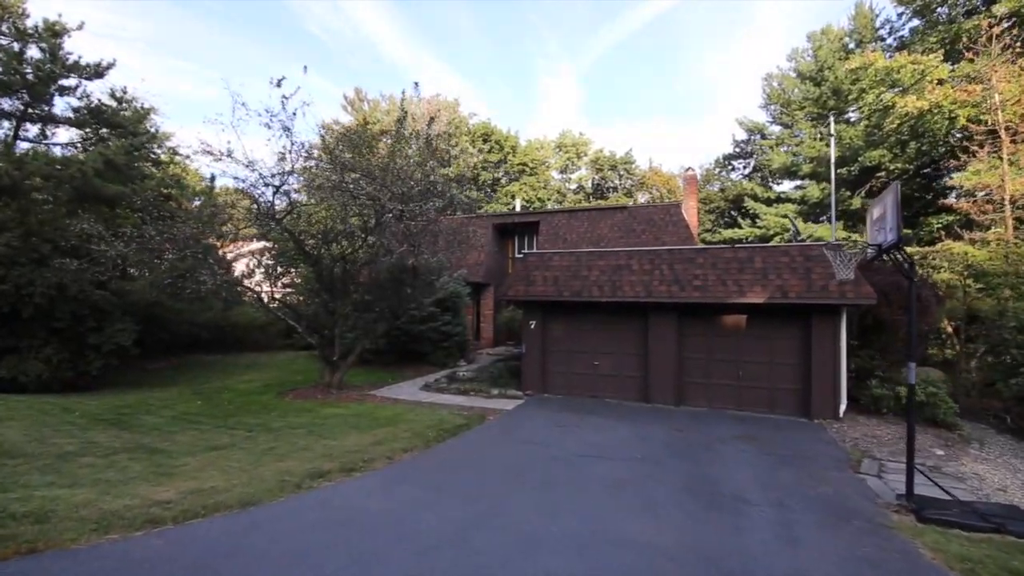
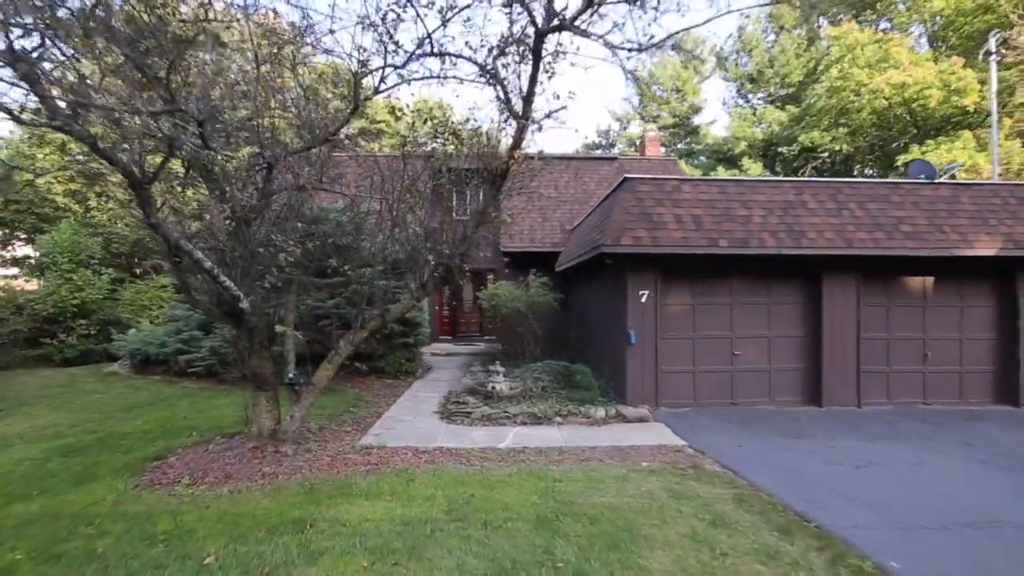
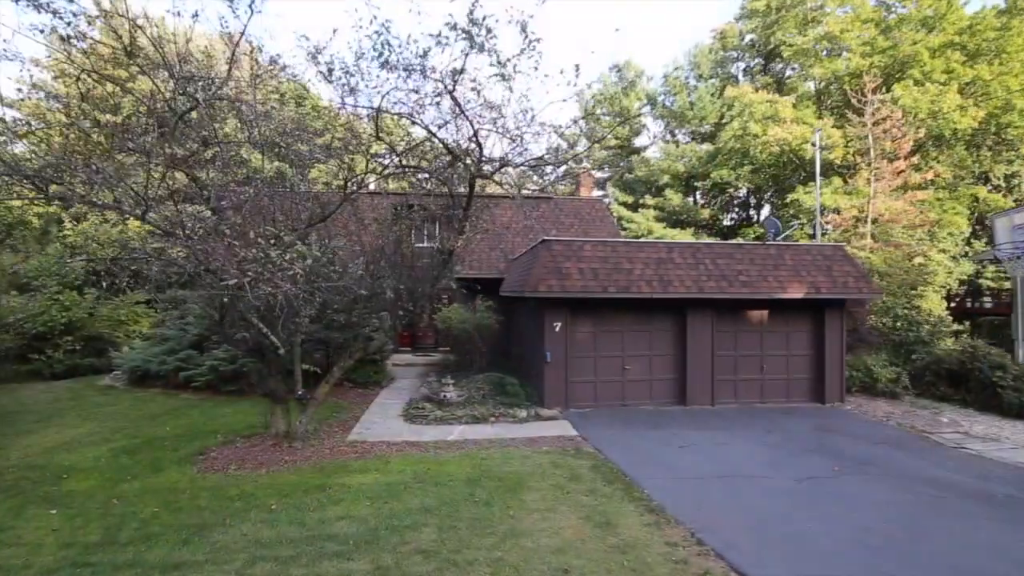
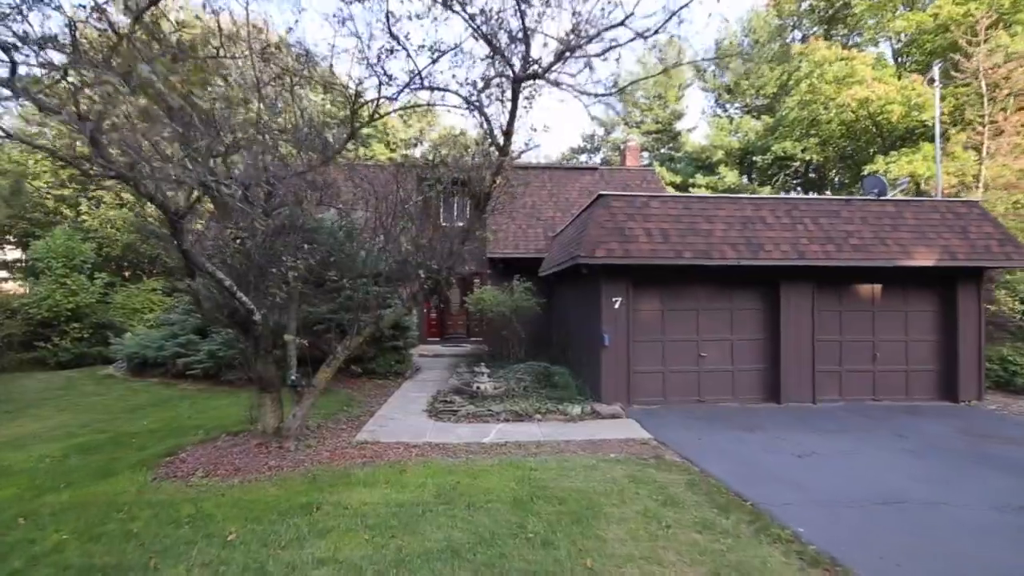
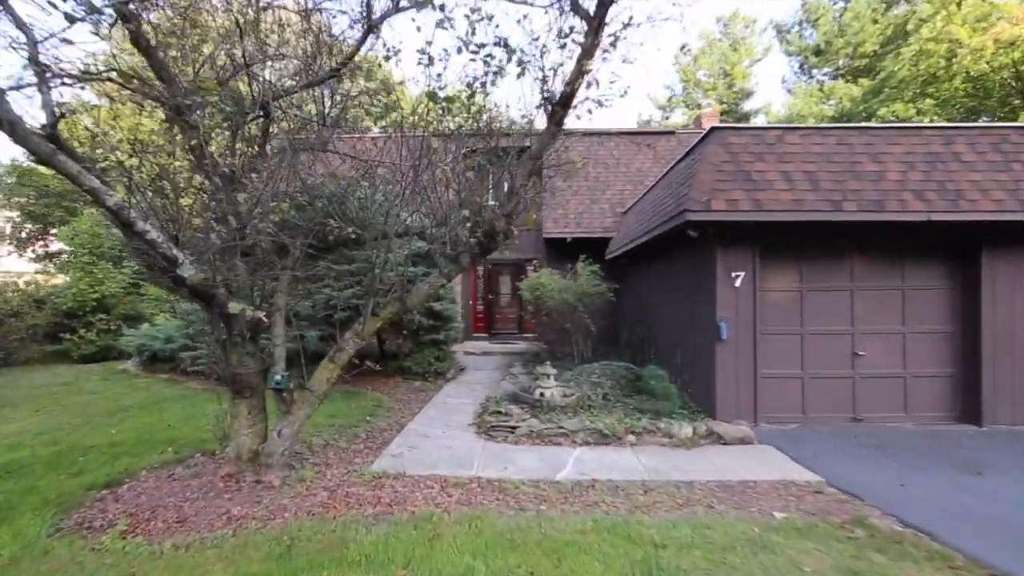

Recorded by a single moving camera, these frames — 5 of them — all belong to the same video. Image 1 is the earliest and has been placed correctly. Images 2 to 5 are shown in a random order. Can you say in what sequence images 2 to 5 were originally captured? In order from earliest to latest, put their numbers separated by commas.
3, 4, 2, 5
